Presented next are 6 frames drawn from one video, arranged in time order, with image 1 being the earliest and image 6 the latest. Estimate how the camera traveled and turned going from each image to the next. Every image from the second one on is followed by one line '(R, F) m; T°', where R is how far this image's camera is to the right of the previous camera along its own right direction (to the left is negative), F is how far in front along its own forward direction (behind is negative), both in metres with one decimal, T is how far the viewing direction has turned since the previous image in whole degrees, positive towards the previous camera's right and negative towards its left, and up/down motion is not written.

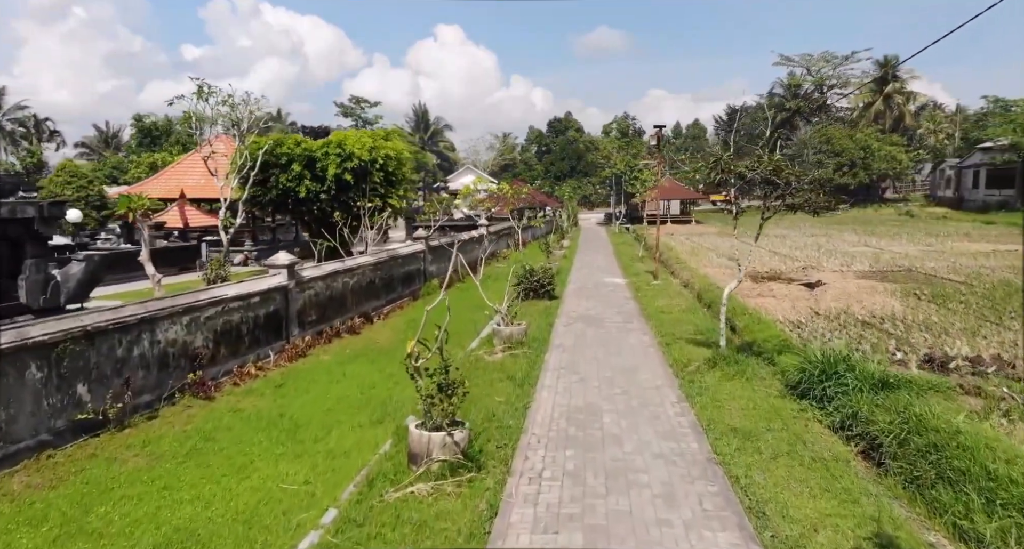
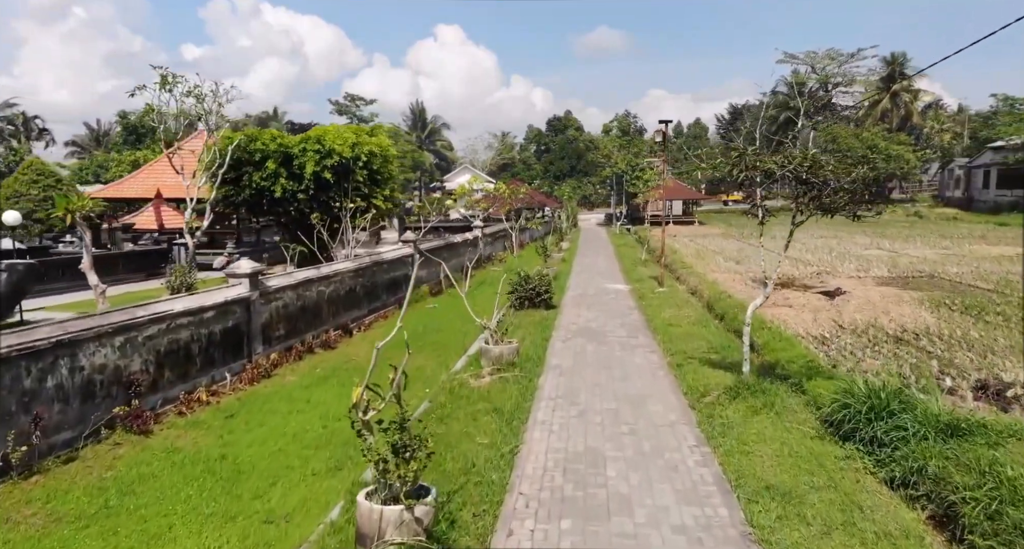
(+0.1, +1.1) m; 0°
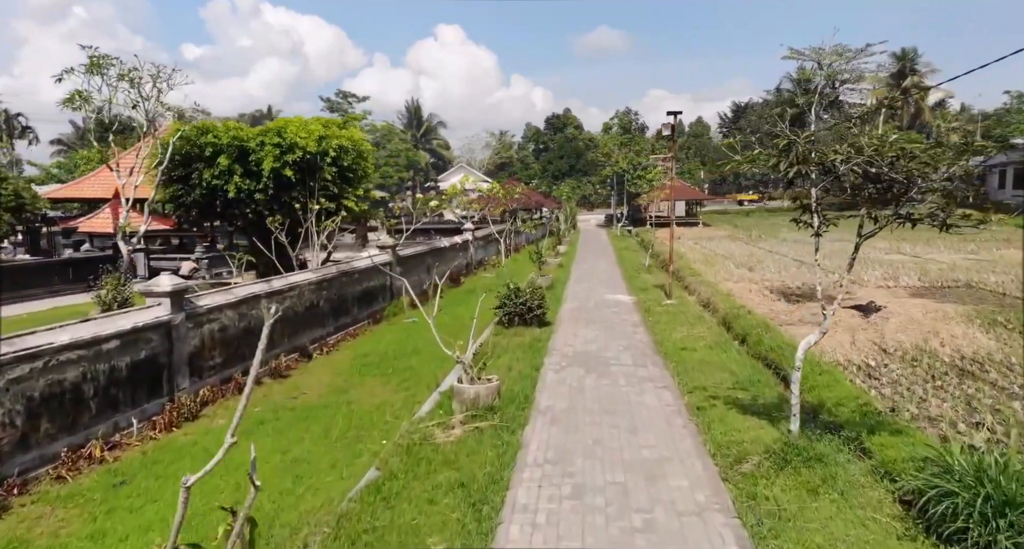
(+0.2, +1.6) m; 0°
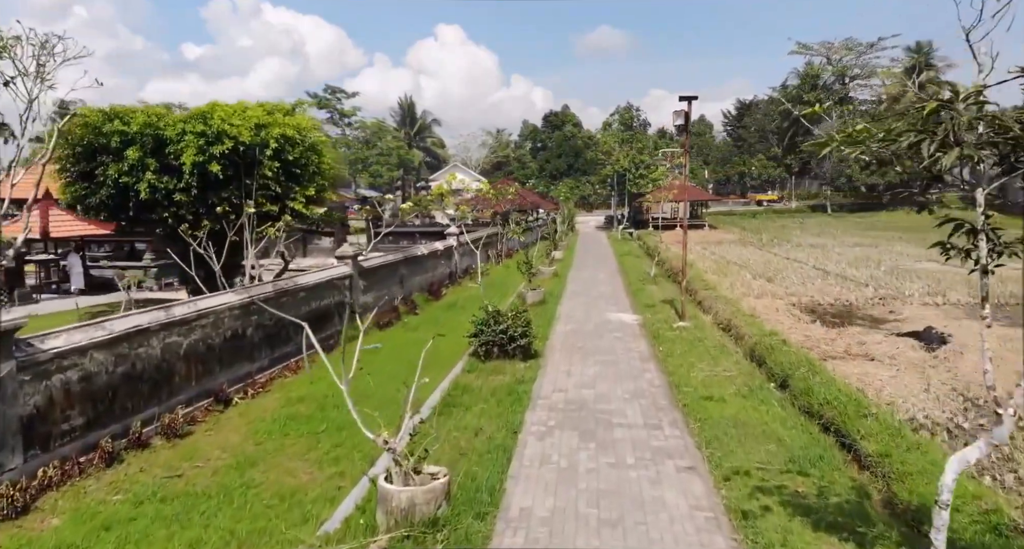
(+0.3, +2.2) m; 0°
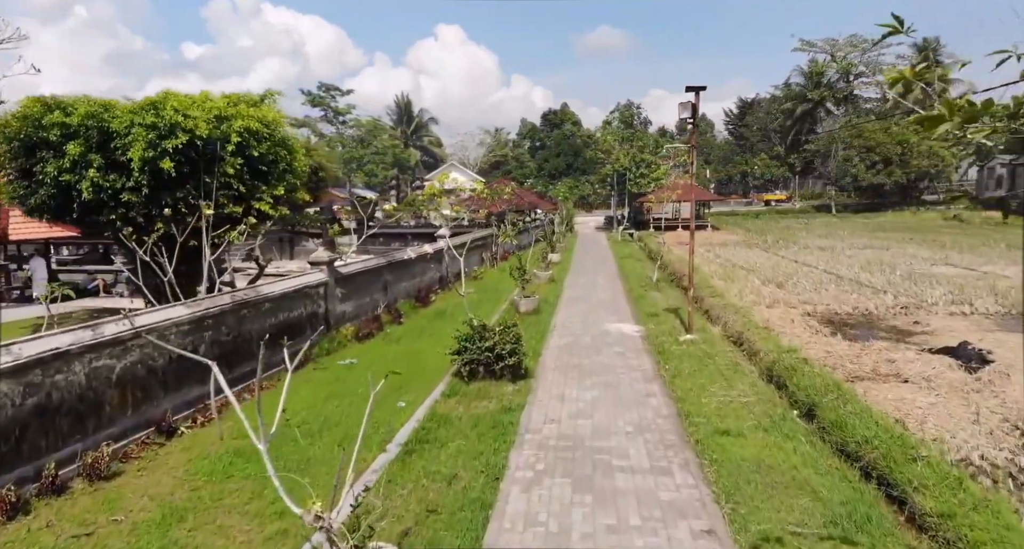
(+0.1, +1.0) m; 0°
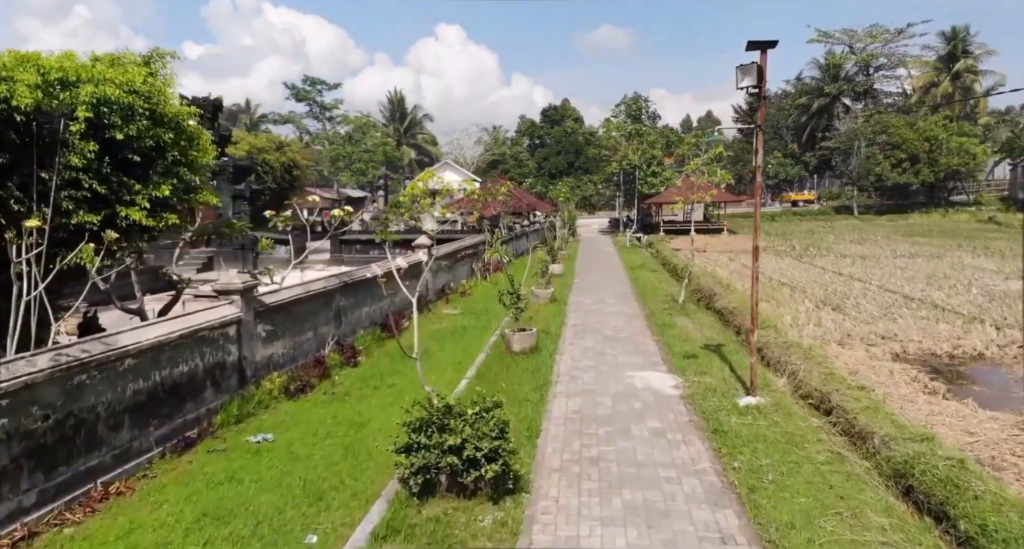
(+0.1, +3.0) m; 0°
